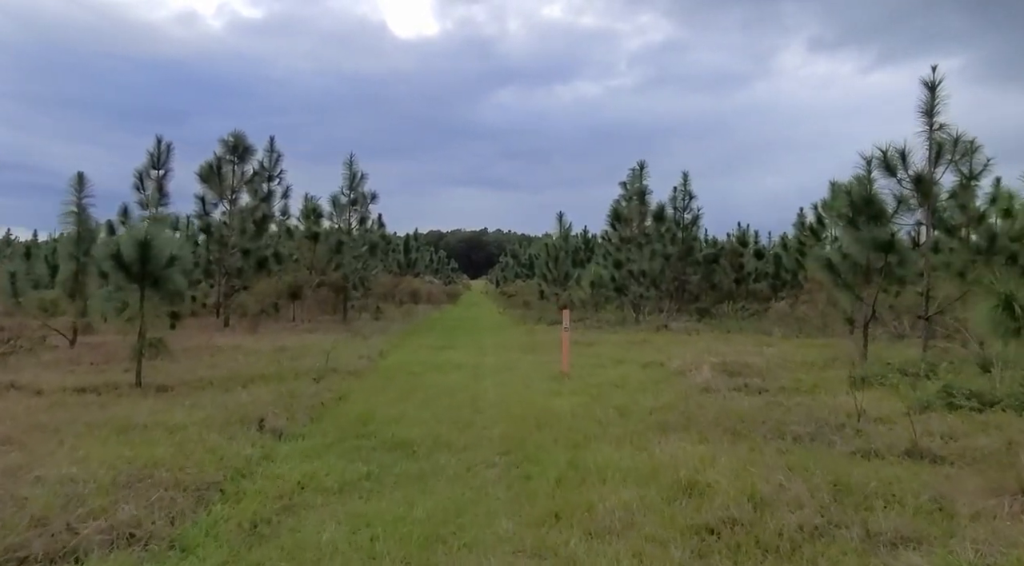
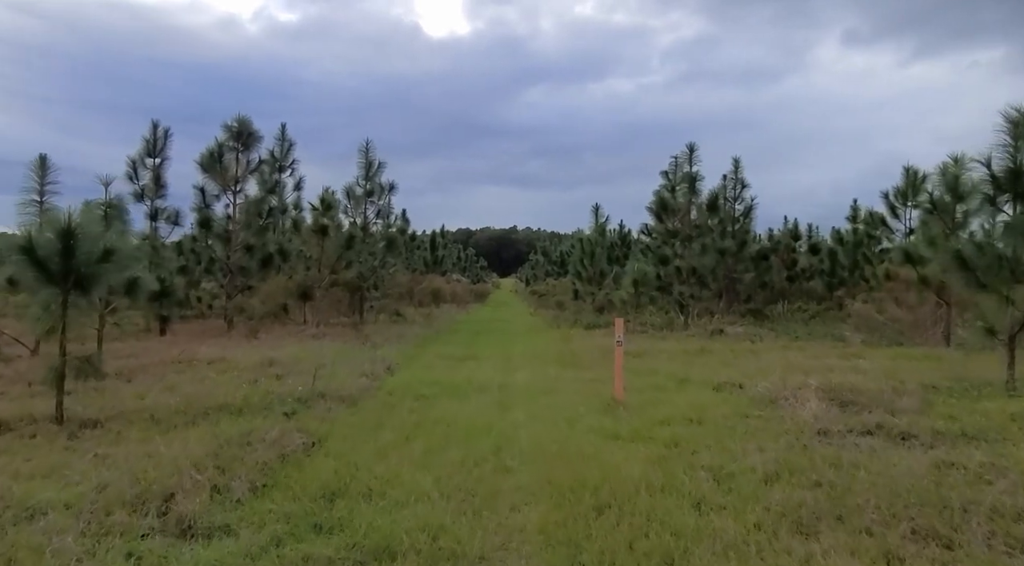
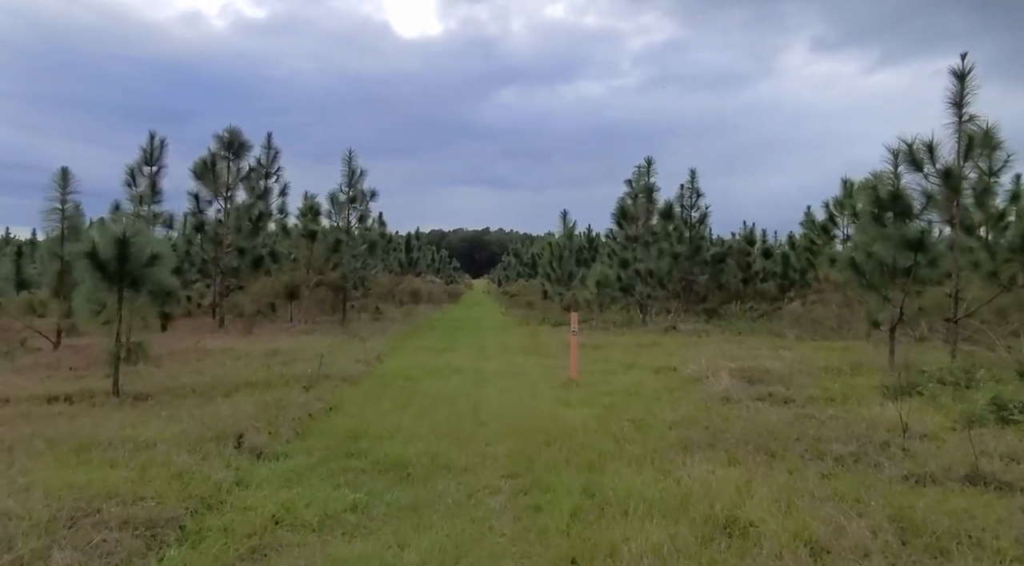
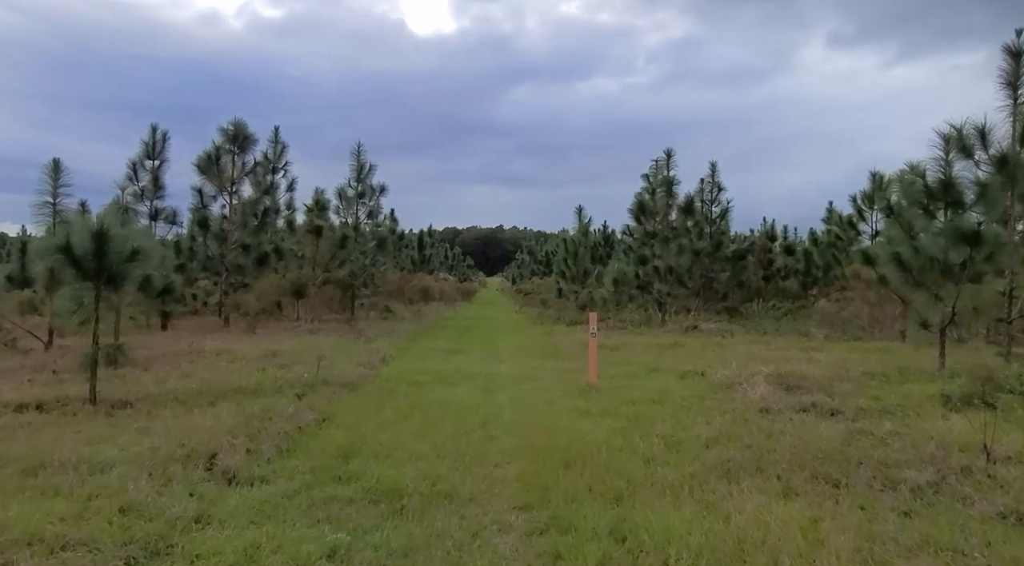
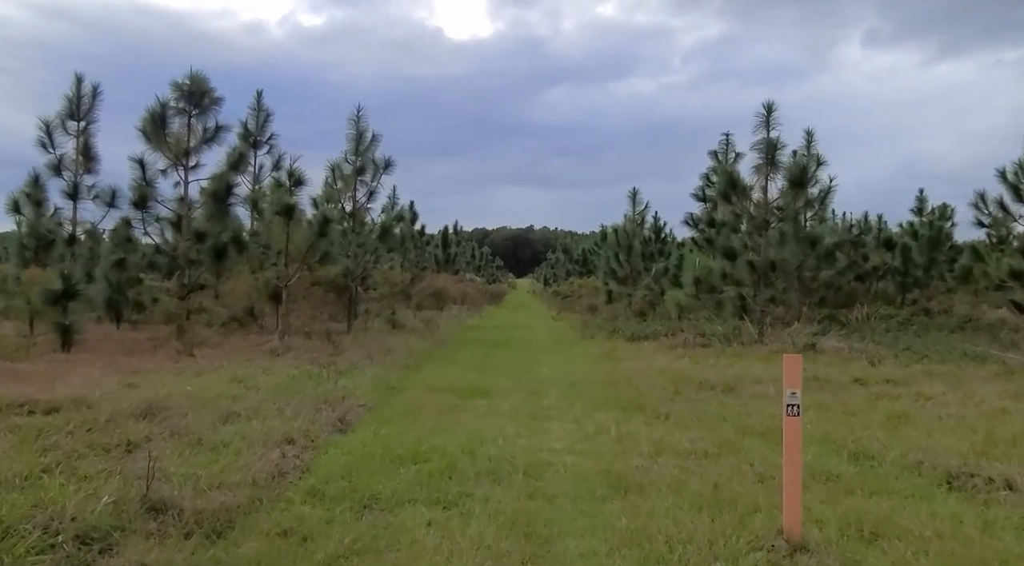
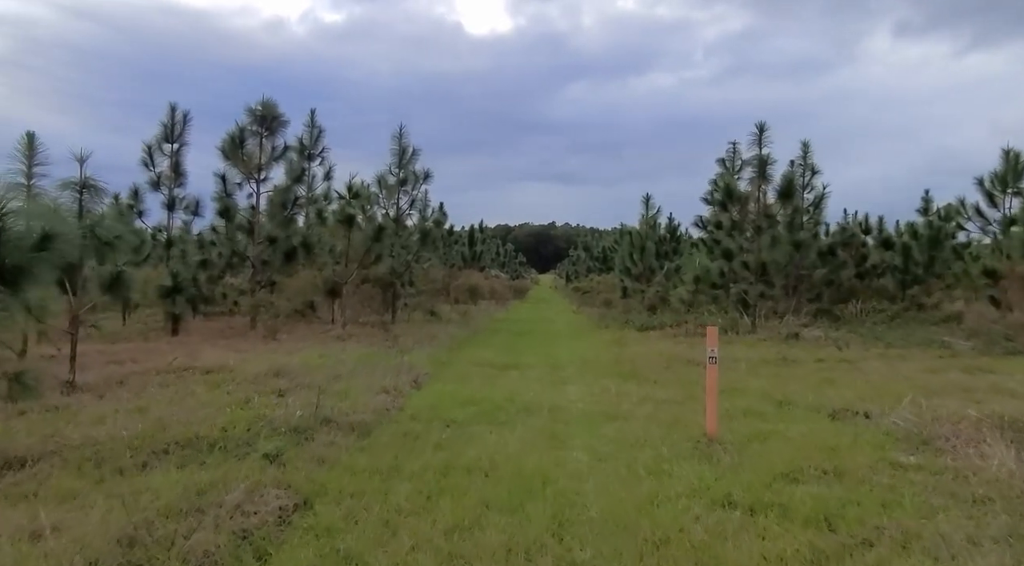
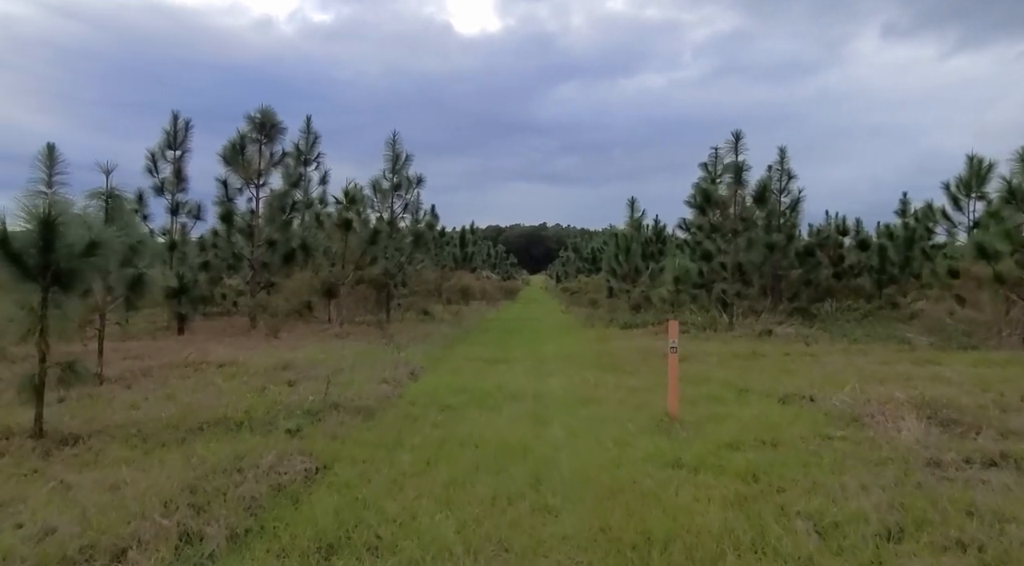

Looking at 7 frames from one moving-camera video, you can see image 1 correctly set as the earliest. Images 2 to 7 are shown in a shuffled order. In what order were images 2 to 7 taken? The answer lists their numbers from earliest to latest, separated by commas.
3, 4, 2, 7, 6, 5
